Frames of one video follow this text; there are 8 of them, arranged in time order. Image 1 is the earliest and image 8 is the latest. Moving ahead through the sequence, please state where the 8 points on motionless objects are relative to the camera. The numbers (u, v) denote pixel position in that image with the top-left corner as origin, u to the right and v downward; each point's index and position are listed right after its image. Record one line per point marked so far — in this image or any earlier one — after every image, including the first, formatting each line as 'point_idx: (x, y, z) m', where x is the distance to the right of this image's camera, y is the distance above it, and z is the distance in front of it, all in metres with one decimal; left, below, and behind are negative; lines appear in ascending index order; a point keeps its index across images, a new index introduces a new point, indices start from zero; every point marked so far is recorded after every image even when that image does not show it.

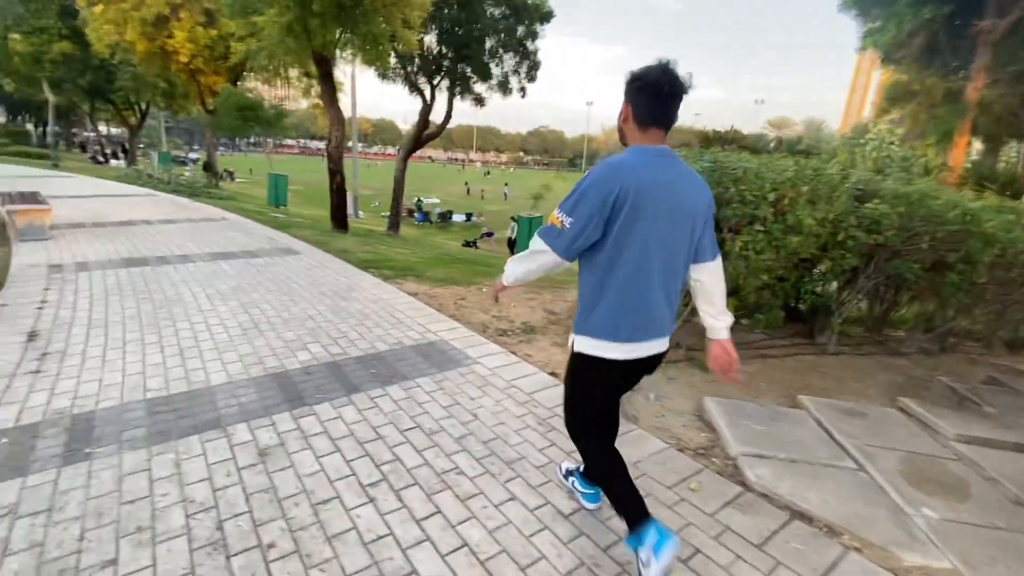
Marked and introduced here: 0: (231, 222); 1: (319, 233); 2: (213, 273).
0: (-5.7, +1.3, +9.9) m
1: (-4.0, +1.2, +10.2) m
2: (-3.9, +0.2, +6.3) m
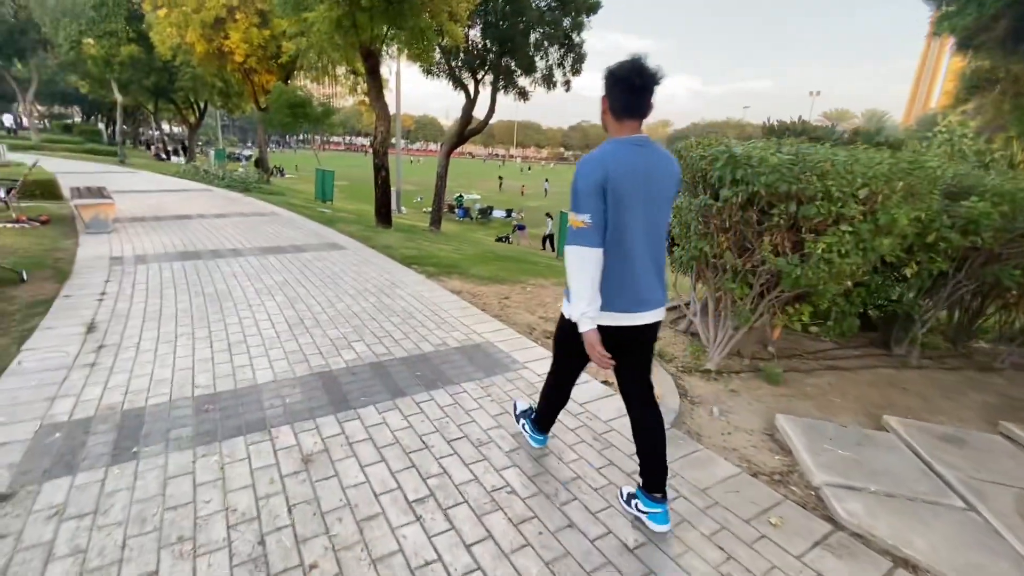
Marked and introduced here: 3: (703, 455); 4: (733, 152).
0: (-4.8, +1.5, +10.1) m
1: (-3.1, +1.3, +10.3) m
2: (-3.3, +0.3, +6.3) m
3: (+1.1, -0.9, +2.8) m
4: (+1.5, +0.9, +3.4) m
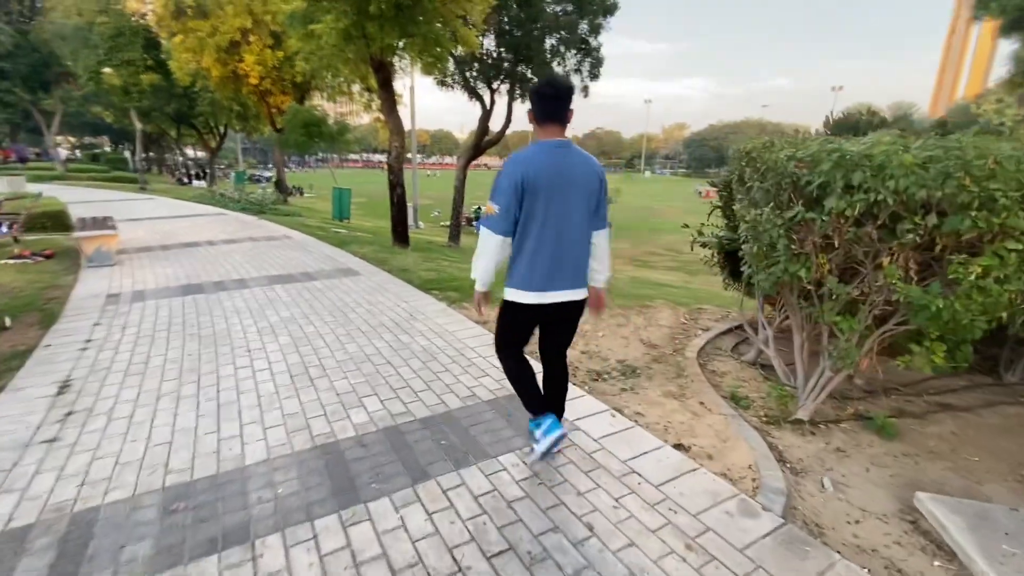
0: (-4.3, +0.9, +9.6) m
1: (-2.6, +0.8, +9.7) m
2: (-2.9, -0.1, +5.8) m
3: (+1.4, -1.2, +2.0) m
4: (+1.8, +0.7, +2.6) m
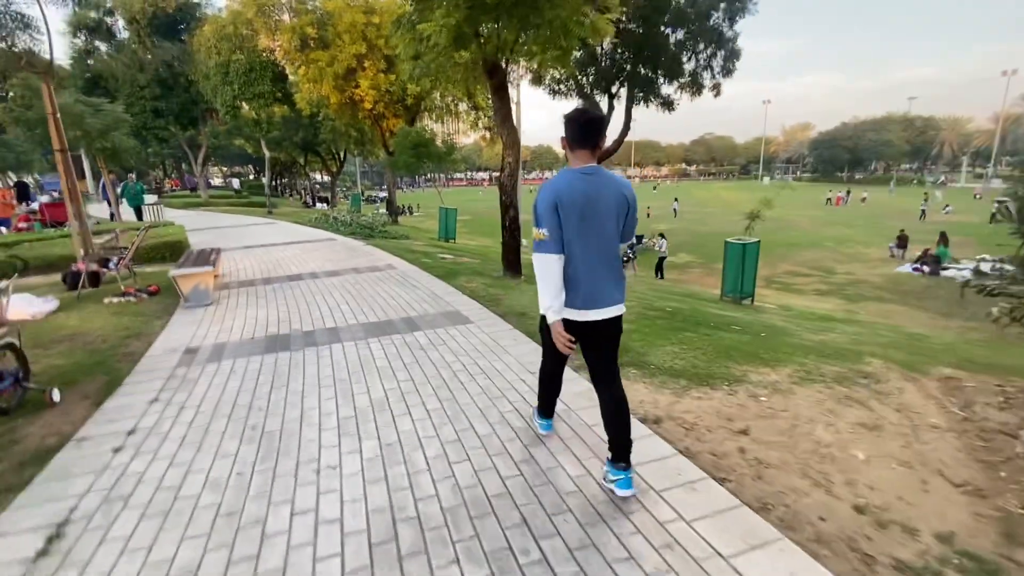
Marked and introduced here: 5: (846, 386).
0: (-2.0, +0.3, +8.6) m
1: (-0.4, +0.2, +8.3) m
2: (-1.4, -0.7, +4.5) m
3: (+2.0, -1.6, -0.1) m
4: (+2.5, +0.2, +0.5) m
5: (+3.1, -0.9, +4.5) m
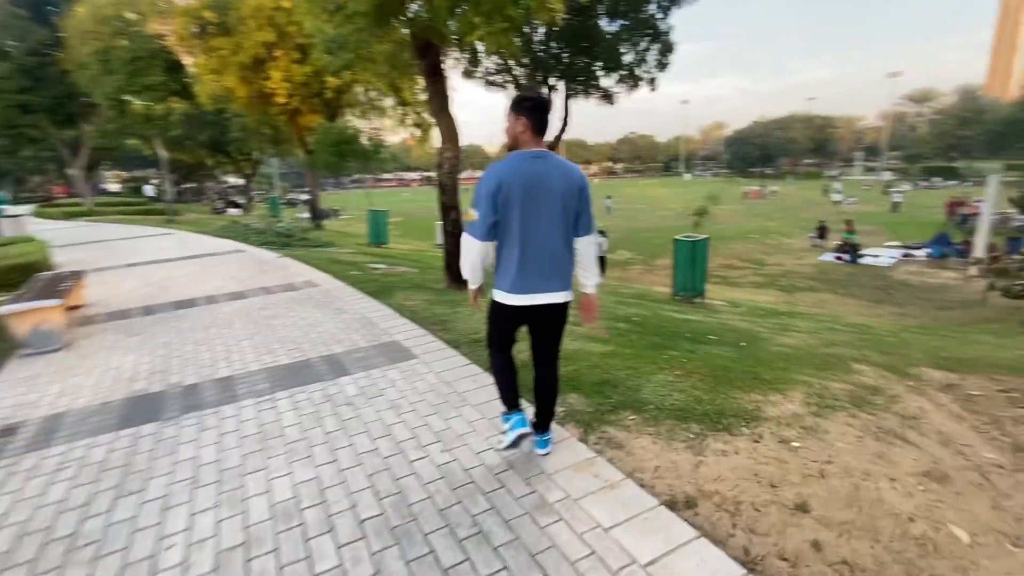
0: (-2.9, 0.0, +7.2) m
1: (-1.2, -0.1, +7.1) m
2: (-1.7, -1.0, +3.2) m
3: (+2.3, -1.7, -0.9) m
4: (+2.7, +0.1, -0.2) m
5: (+2.8, -1.0, +3.8) m
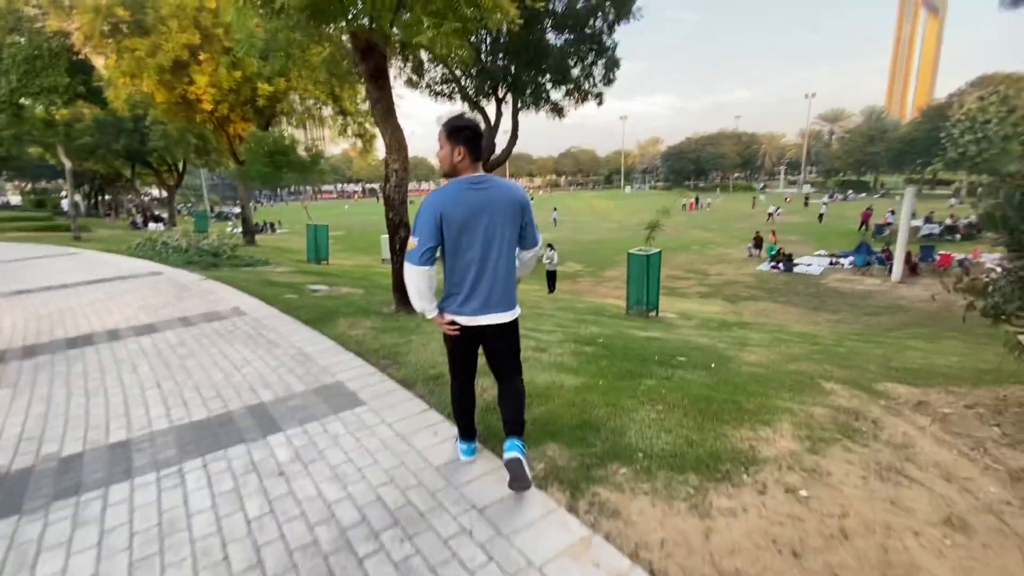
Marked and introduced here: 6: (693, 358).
0: (-3.4, -0.4, +6.3) m
1: (-1.8, -0.4, +6.5) m
2: (-1.8, -1.2, +2.5) m
3: (+2.6, -1.8, -1.1) m
4: (+2.9, +0.1, -0.4) m
5: (+2.6, -1.1, +3.6) m
6: (+2.3, -0.9, +6.1) m
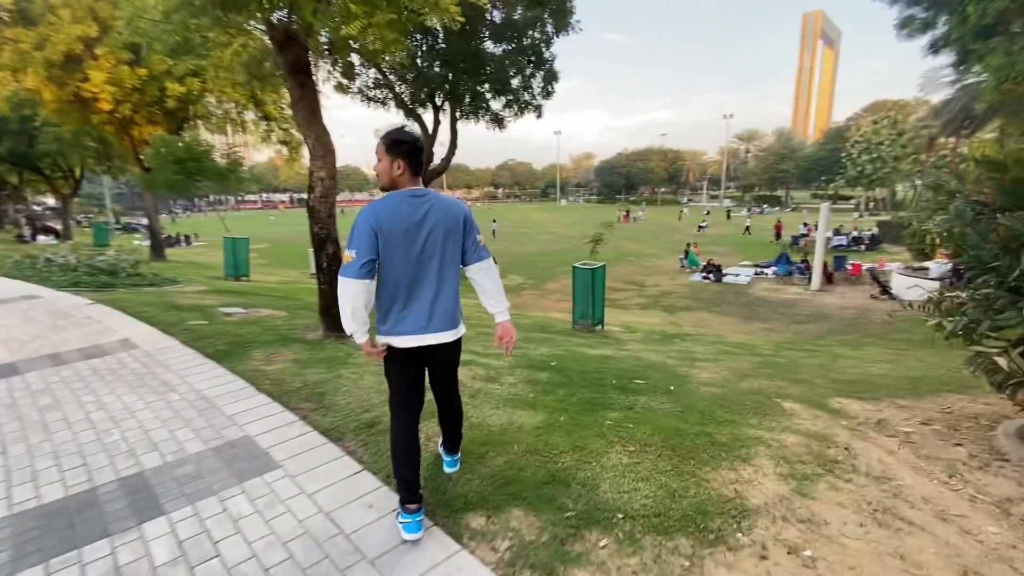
0: (-4.1, -0.7, +5.3) m
1: (-2.4, -0.7, +5.6) m
2: (-1.9, -1.4, +1.7) m
3: (+2.9, -1.8, -1.4) m
4: (+3.1, 0.0, -0.6) m
5: (+2.3, -1.3, +3.3) m
6: (+1.7, -1.1, +5.8) m
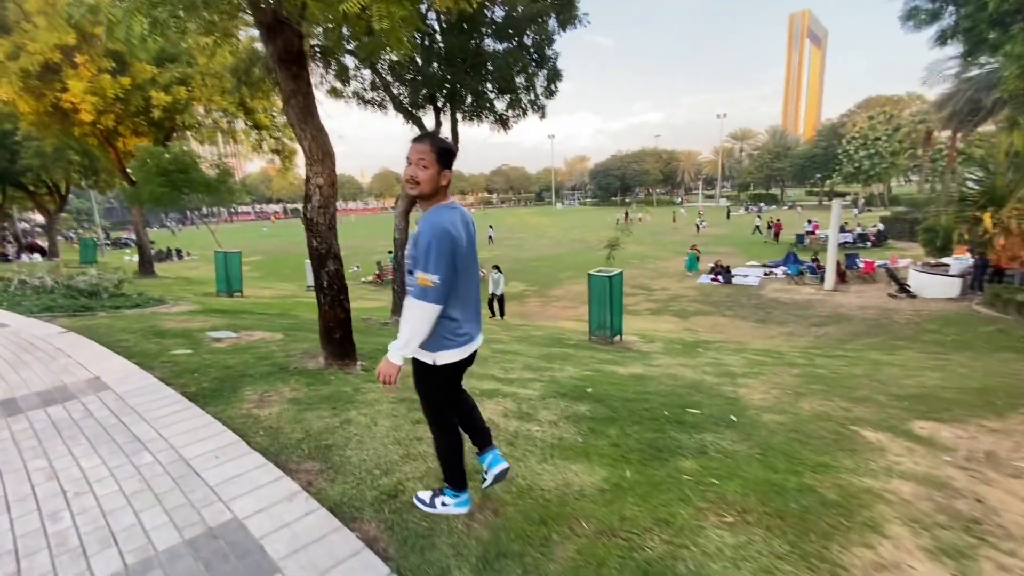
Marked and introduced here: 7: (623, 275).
0: (-3.7, -1.0, +4.5) m
1: (-2.1, -0.9, +4.9) m
2: (-1.6, -1.6, +0.9) m
3: (+3.3, -1.9, -2.1) m
4: (+3.4, 0.0, -1.3) m
5: (+2.6, -1.4, +2.6) m
6: (+2.0, -1.2, +5.1) m
7: (+2.4, +0.3, +10.6) m
